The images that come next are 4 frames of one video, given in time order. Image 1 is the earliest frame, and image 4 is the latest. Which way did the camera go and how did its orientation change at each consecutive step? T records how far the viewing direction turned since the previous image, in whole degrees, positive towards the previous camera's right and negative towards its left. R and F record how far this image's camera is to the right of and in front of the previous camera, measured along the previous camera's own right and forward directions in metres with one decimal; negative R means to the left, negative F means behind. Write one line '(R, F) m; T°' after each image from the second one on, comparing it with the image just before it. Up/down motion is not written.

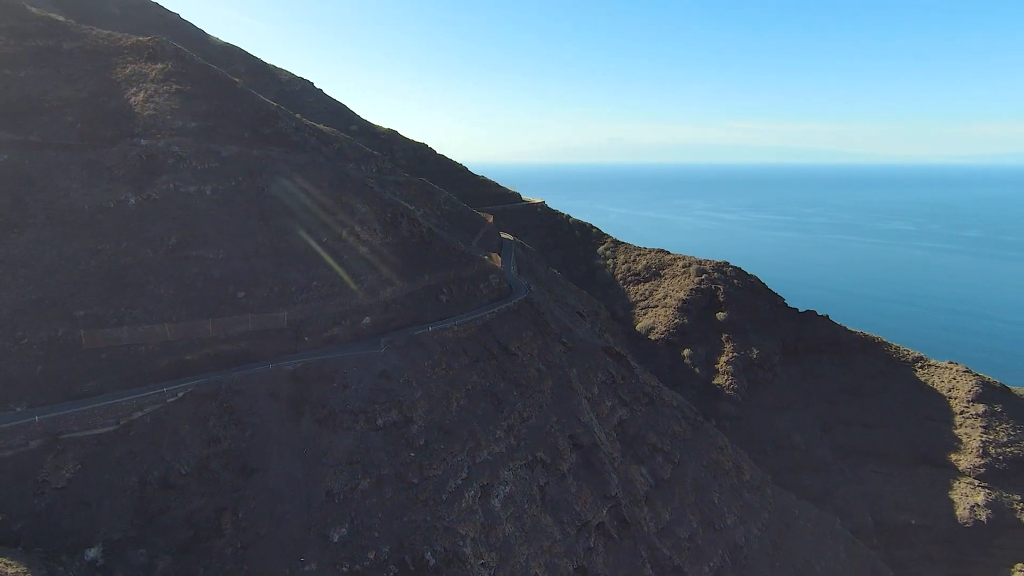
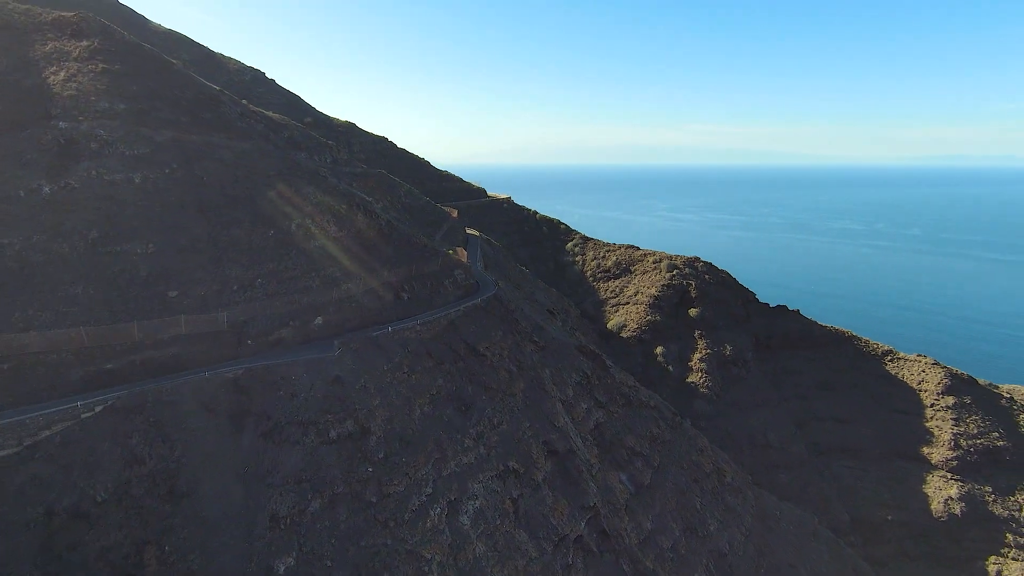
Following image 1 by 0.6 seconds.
(-0.1, +1.4) m; +3°
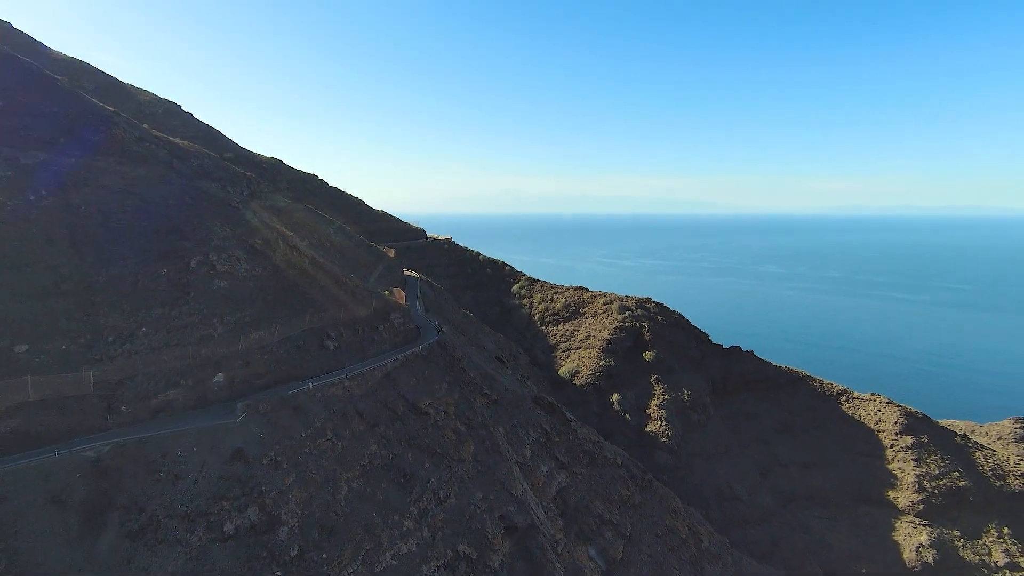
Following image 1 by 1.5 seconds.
(-0.2, +2.4) m; +6°
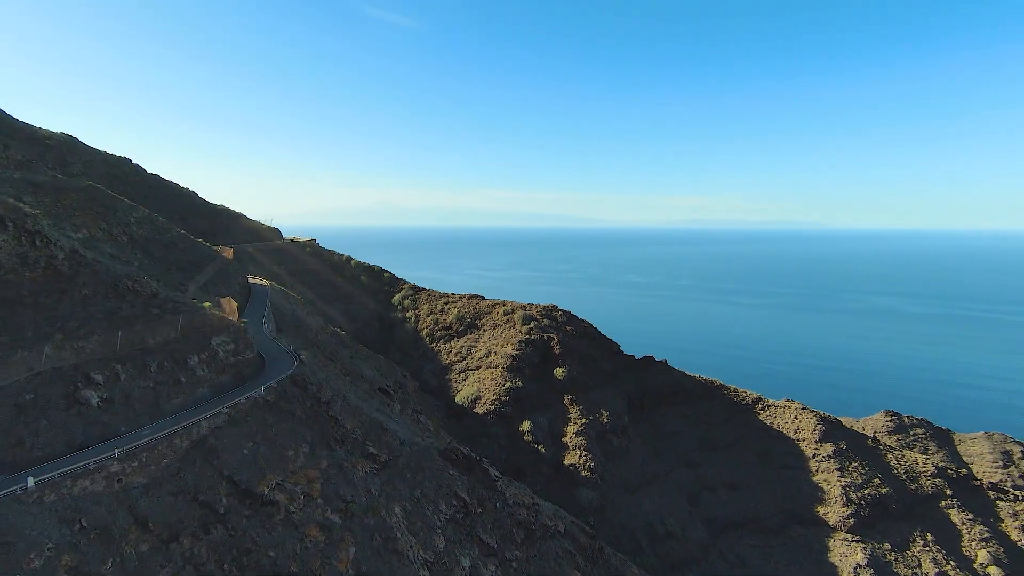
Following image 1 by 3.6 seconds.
(-0.5, +5.4) m; +13°
